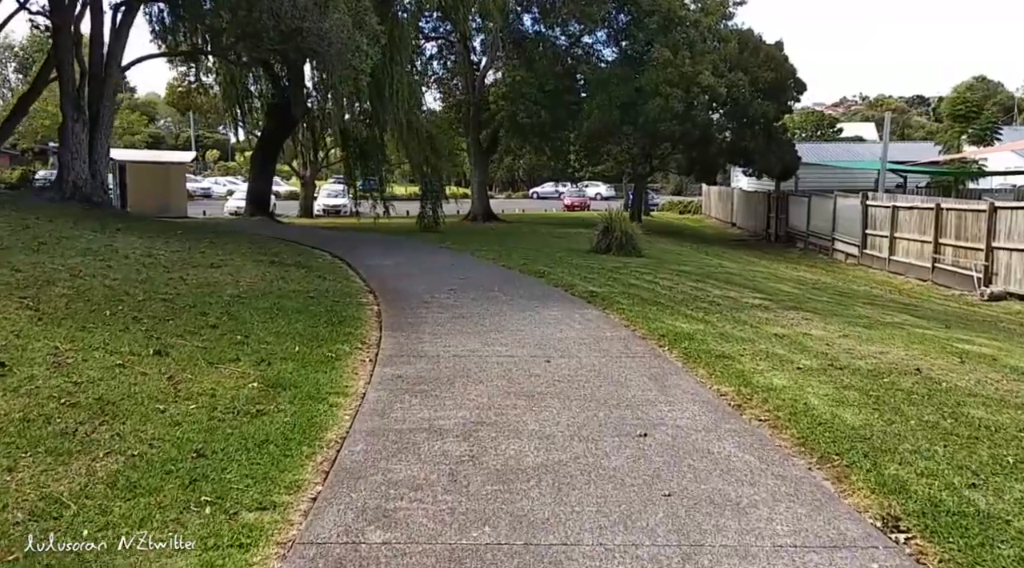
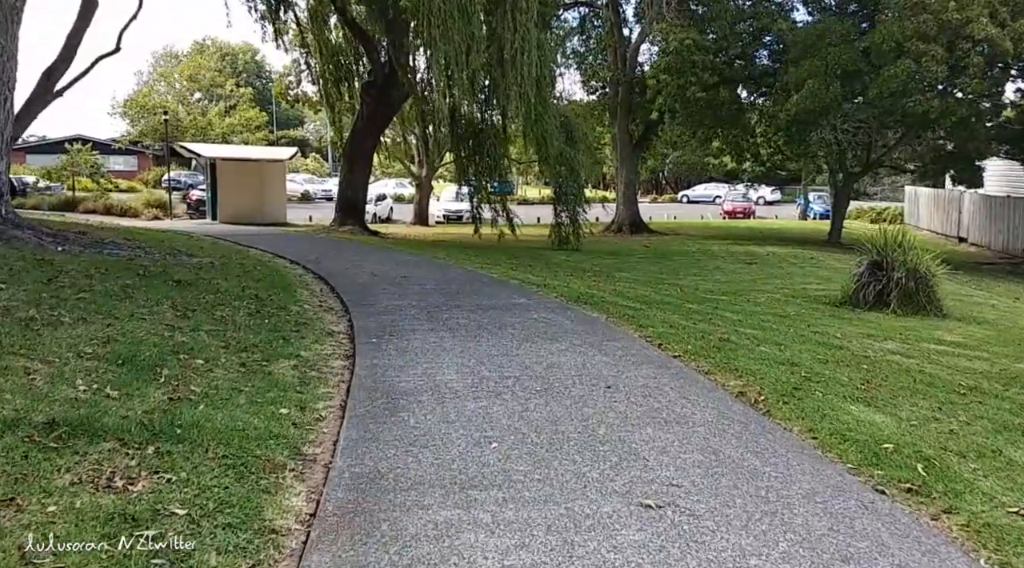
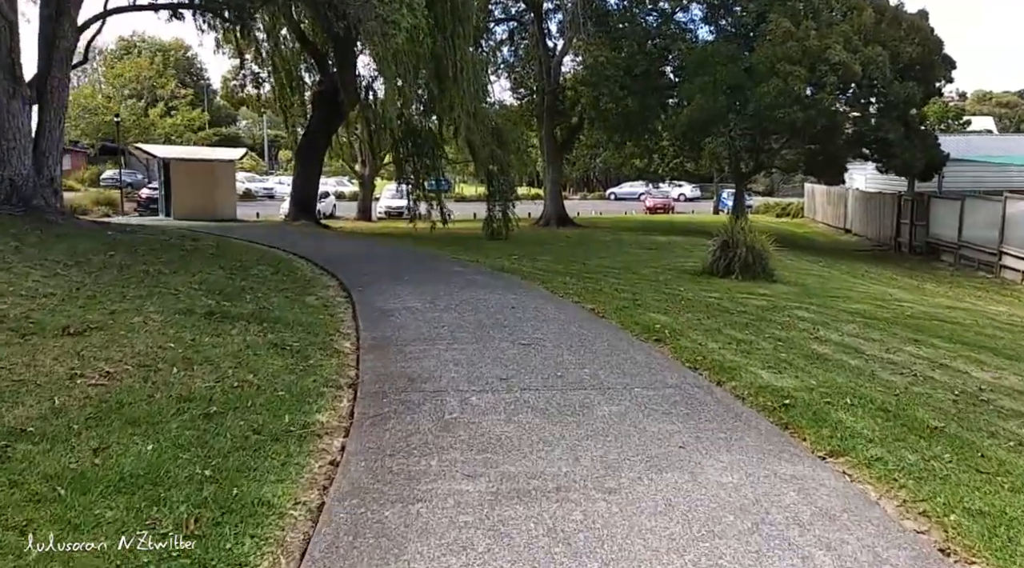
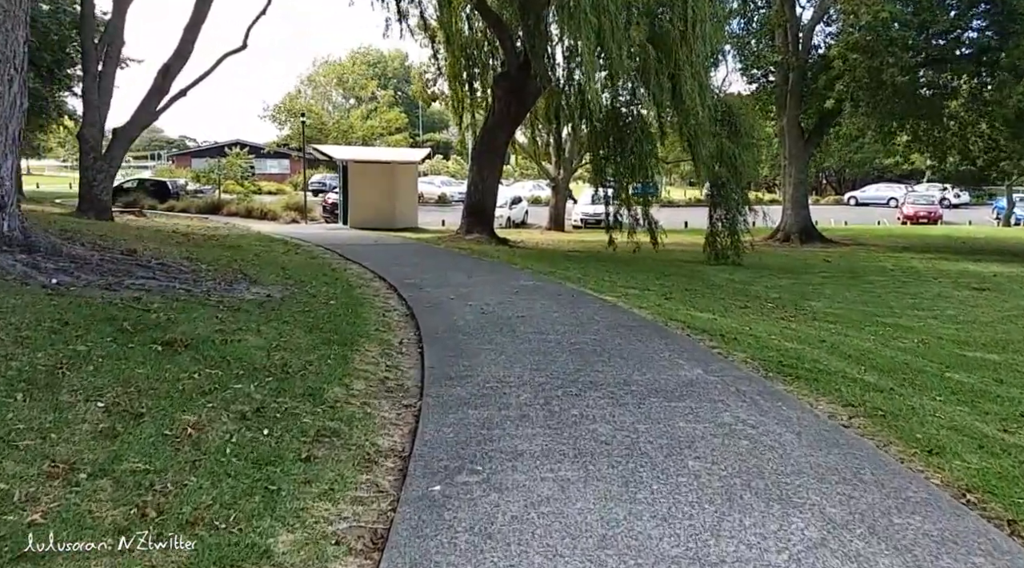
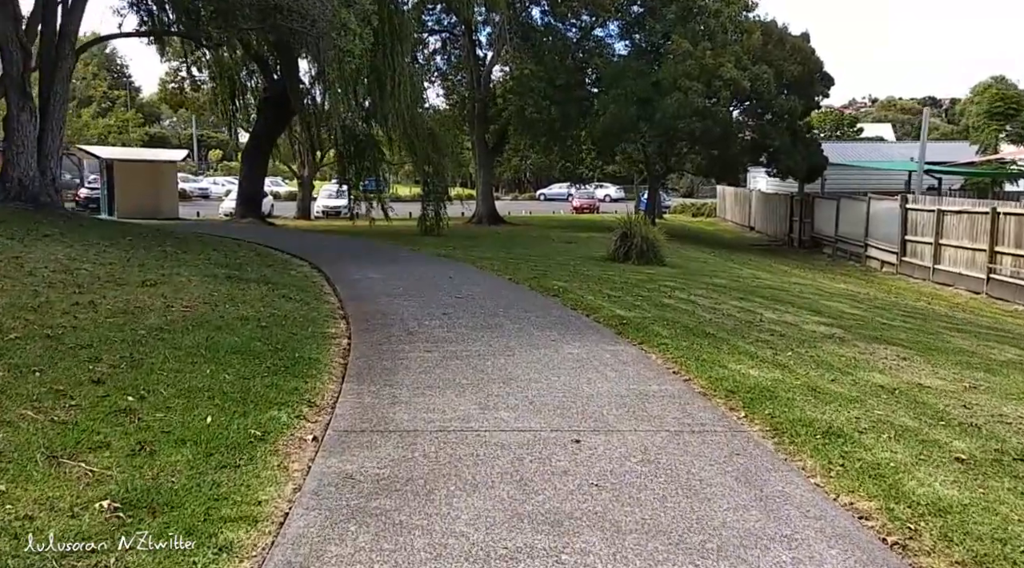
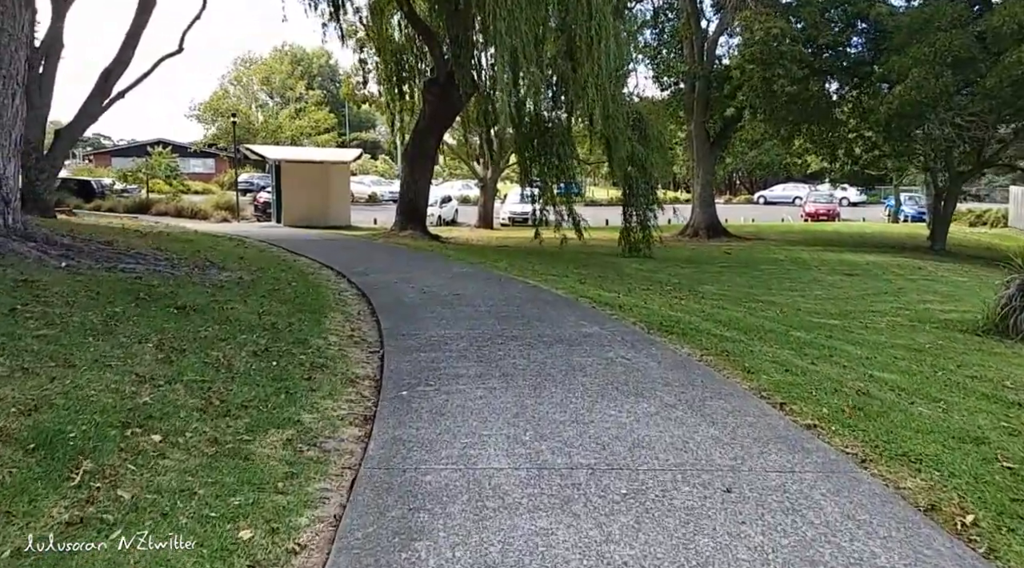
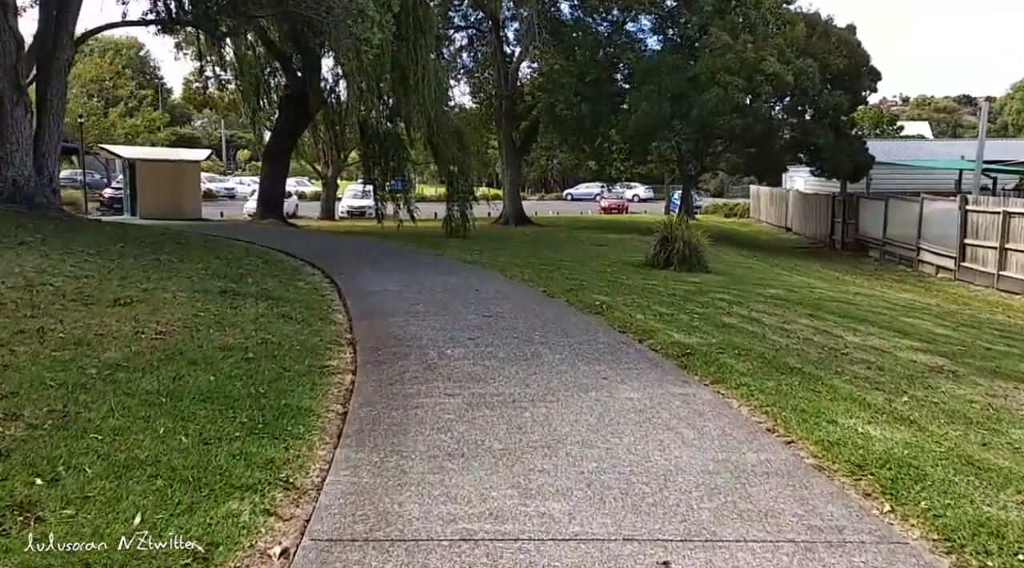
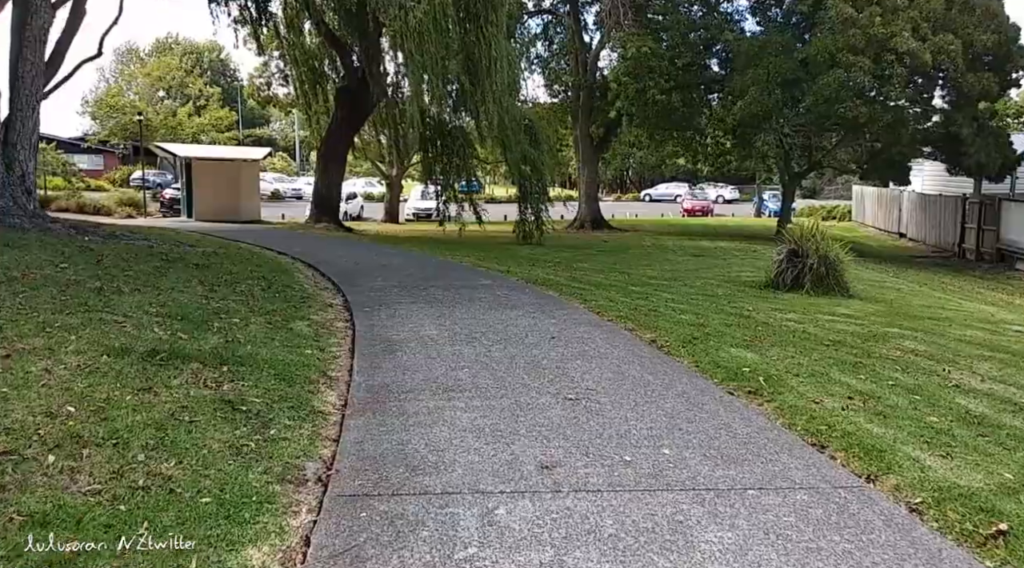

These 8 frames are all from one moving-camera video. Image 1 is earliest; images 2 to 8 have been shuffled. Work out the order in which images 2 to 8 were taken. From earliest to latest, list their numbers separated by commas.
5, 7, 3, 8, 2, 6, 4
